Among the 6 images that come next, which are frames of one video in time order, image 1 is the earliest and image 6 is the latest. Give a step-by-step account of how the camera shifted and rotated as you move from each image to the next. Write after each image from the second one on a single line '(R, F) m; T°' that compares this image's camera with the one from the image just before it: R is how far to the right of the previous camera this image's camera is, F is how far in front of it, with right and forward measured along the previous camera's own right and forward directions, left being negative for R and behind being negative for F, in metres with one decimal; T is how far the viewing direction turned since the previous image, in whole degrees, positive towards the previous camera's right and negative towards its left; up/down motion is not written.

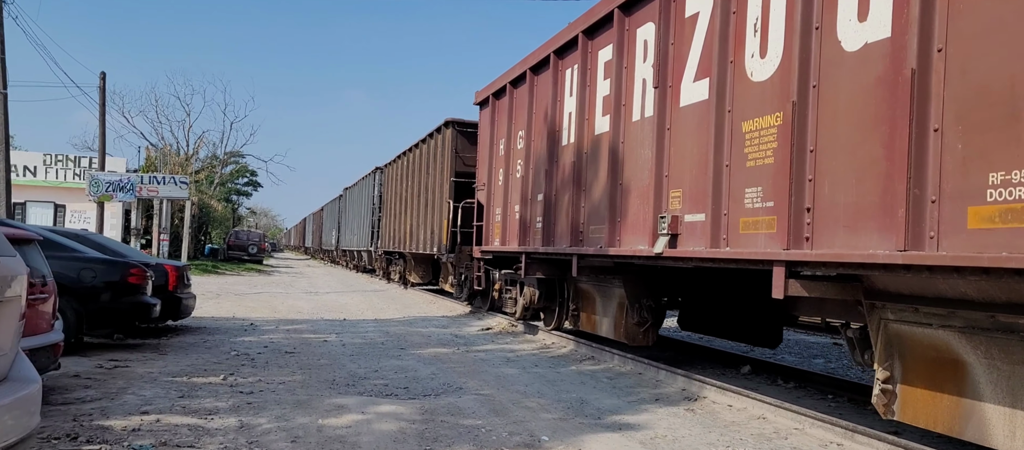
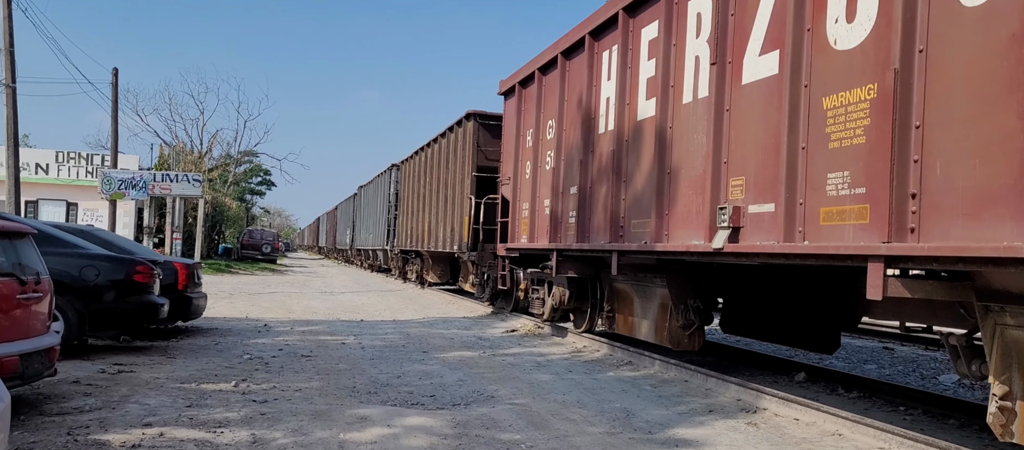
(-0.2, +0.6) m; -1°
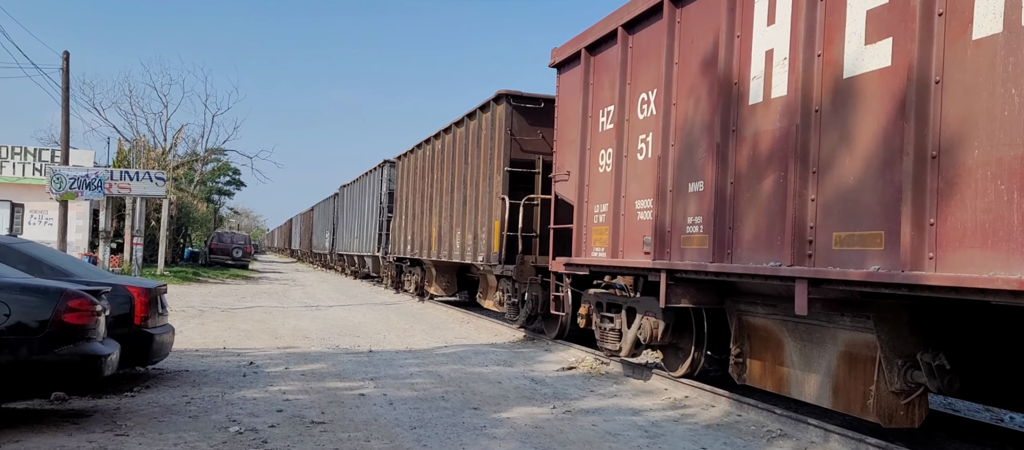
(-1.0, +2.6) m; +2°
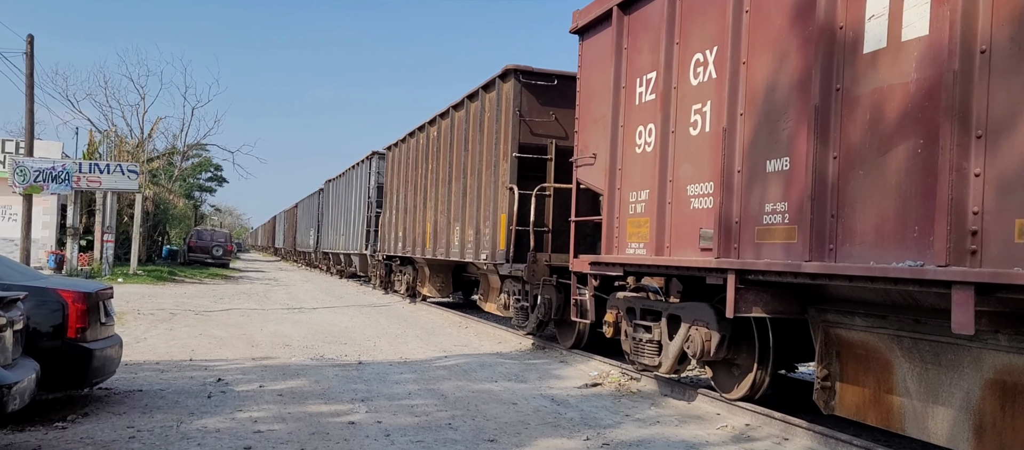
(-0.3, +1.4) m; +1°
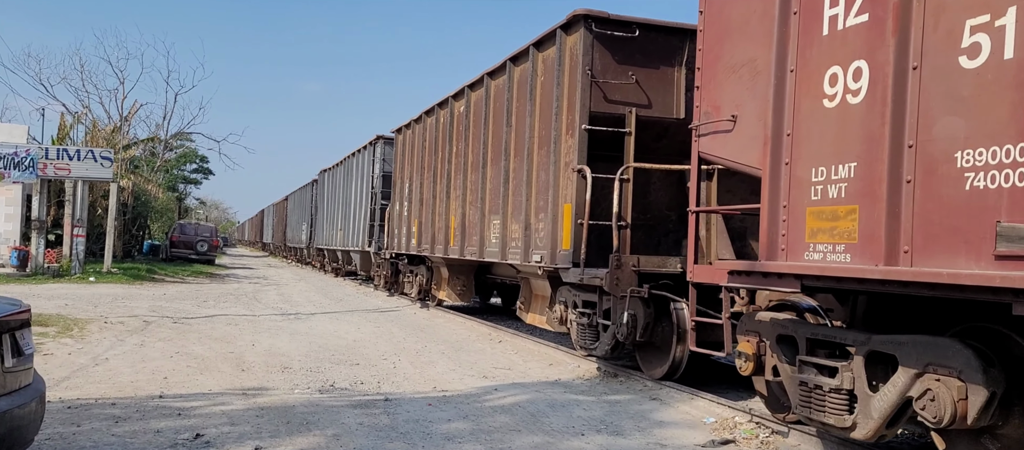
(-0.8, +2.3) m; +1°
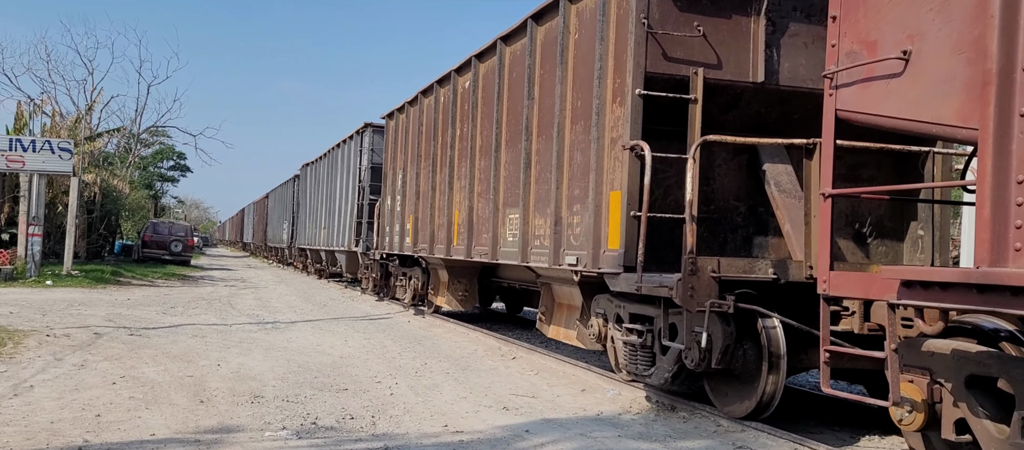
(-0.4, +1.8) m; +1°
